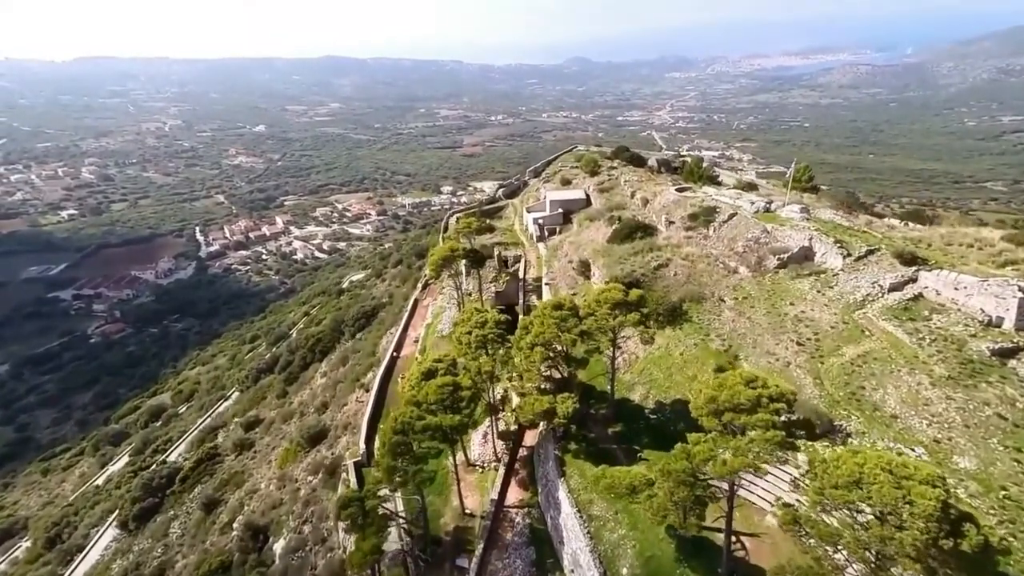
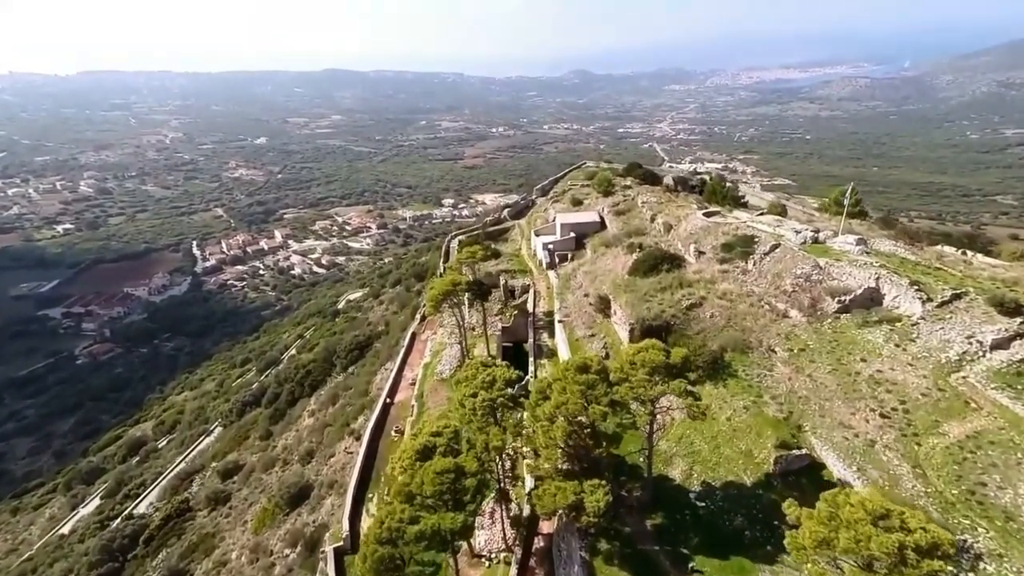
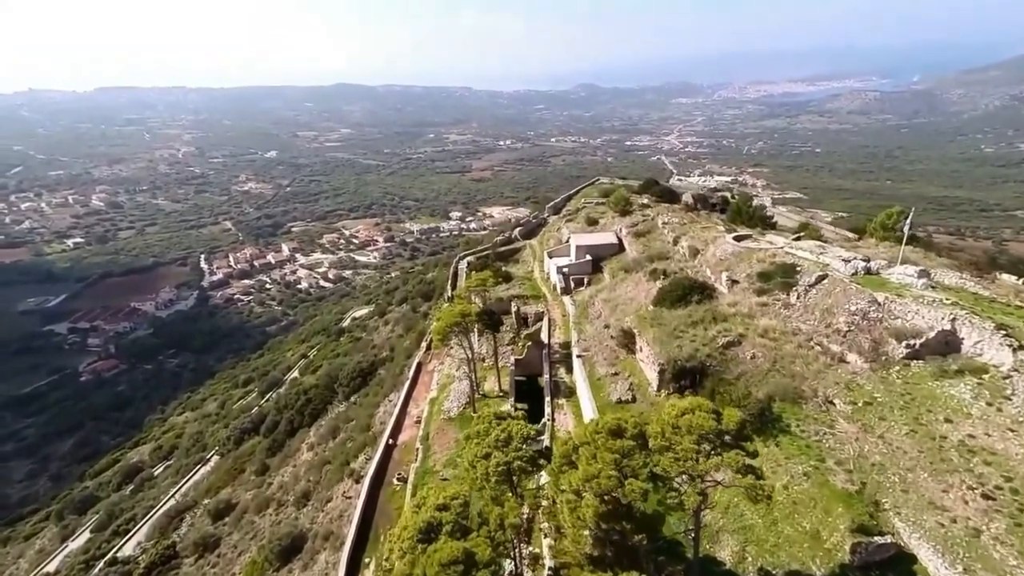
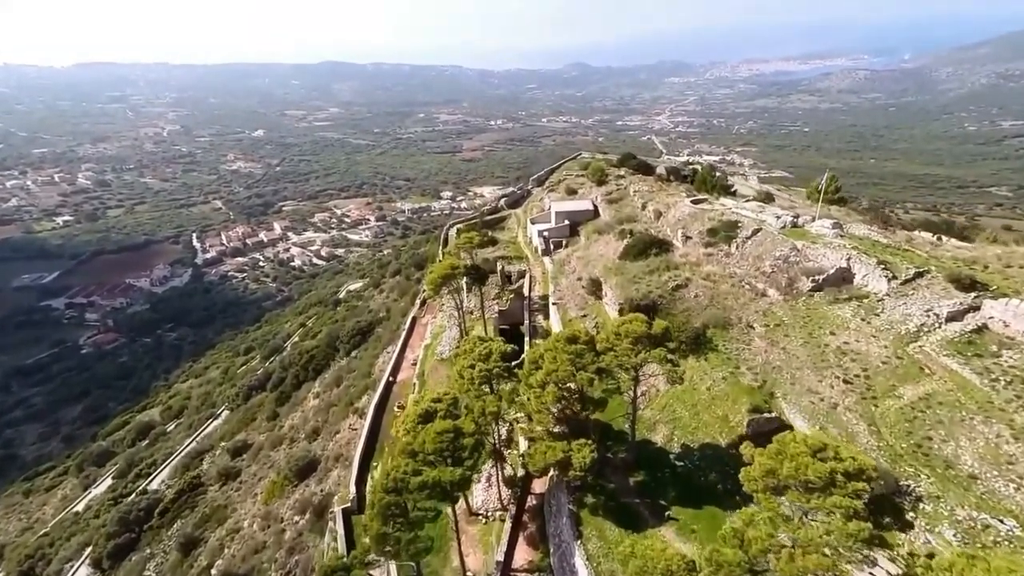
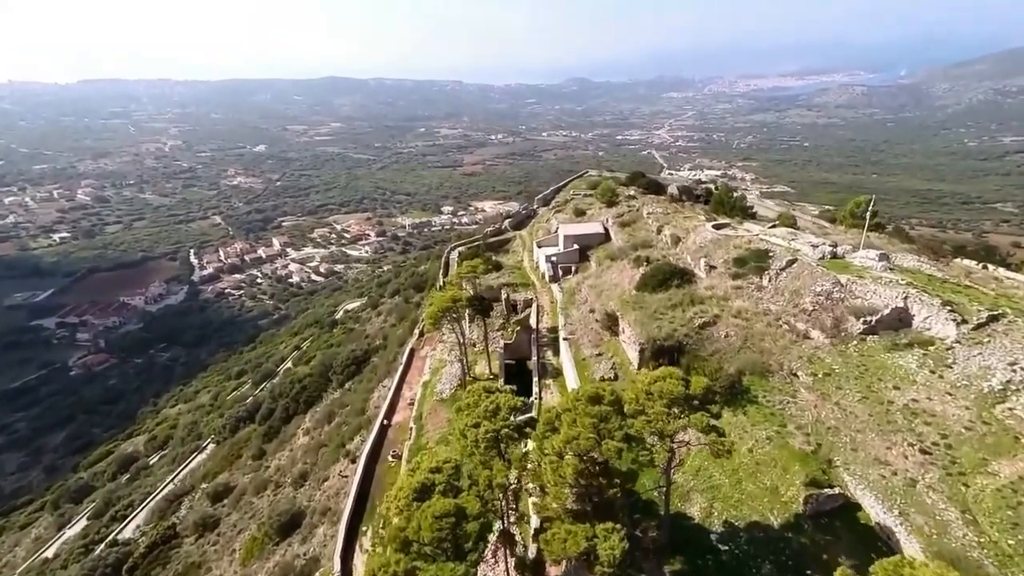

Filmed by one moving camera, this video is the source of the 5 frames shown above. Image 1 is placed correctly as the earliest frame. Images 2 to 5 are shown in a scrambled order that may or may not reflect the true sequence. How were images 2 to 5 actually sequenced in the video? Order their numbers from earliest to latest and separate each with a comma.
4, 2, 5, 3
